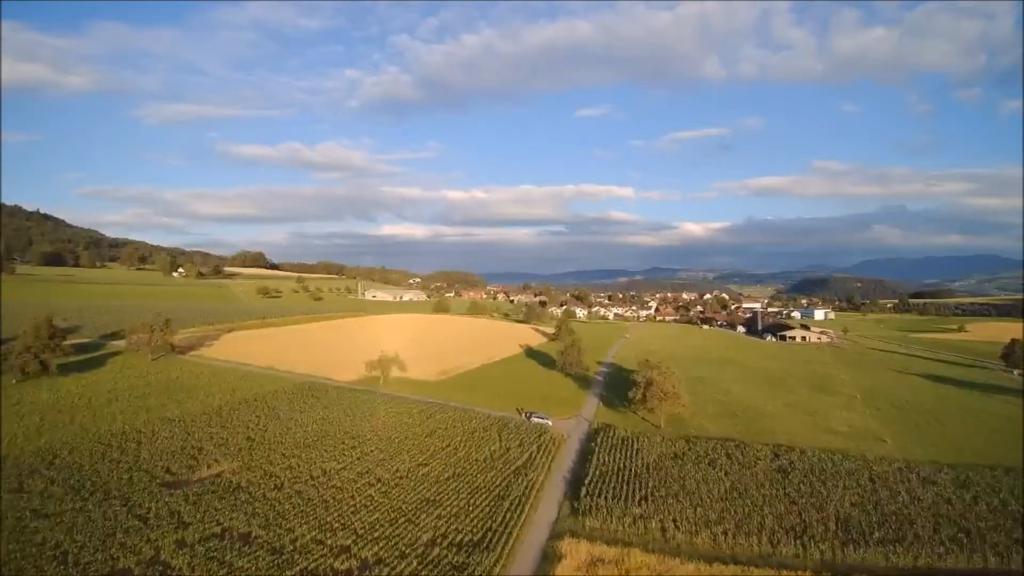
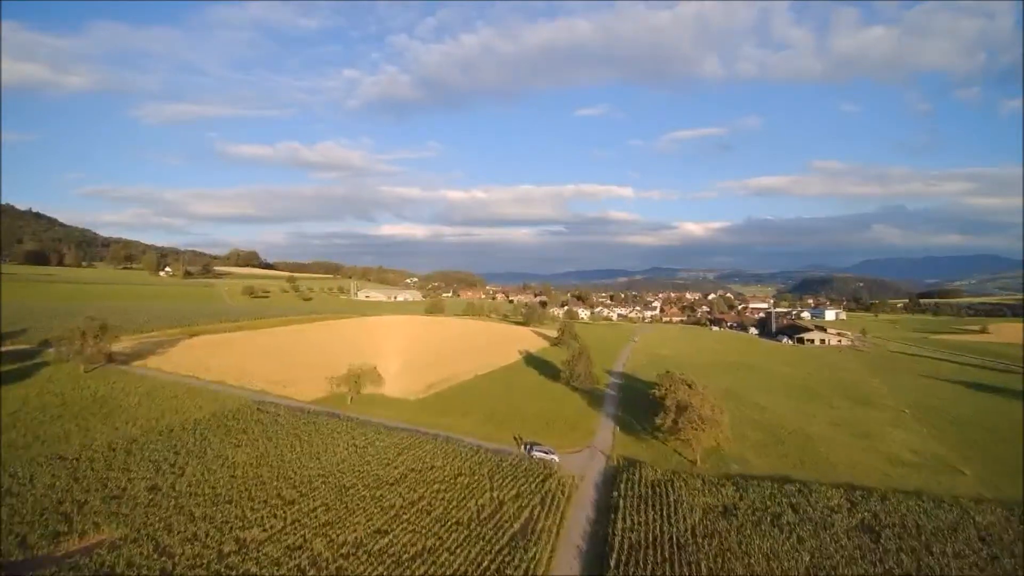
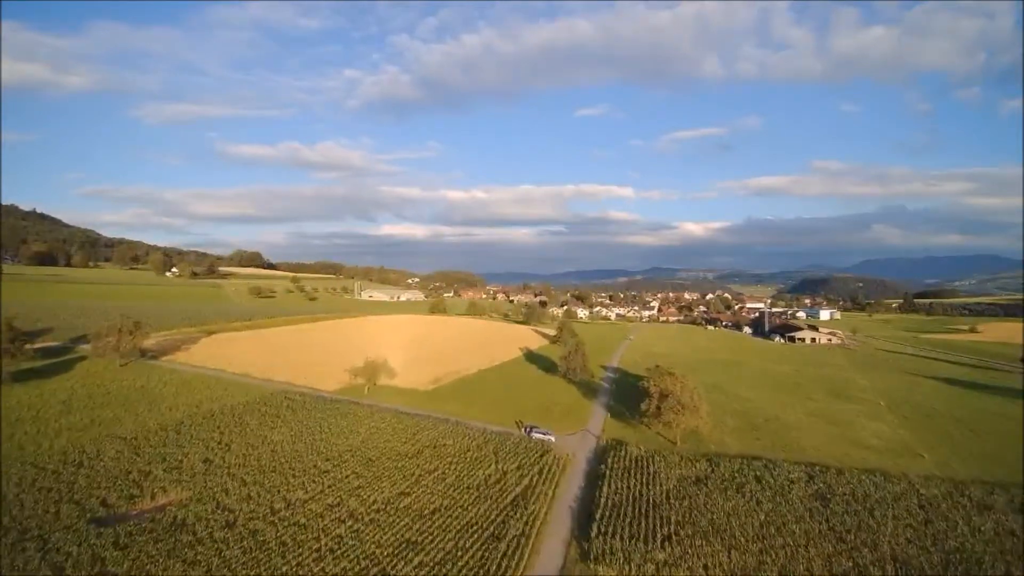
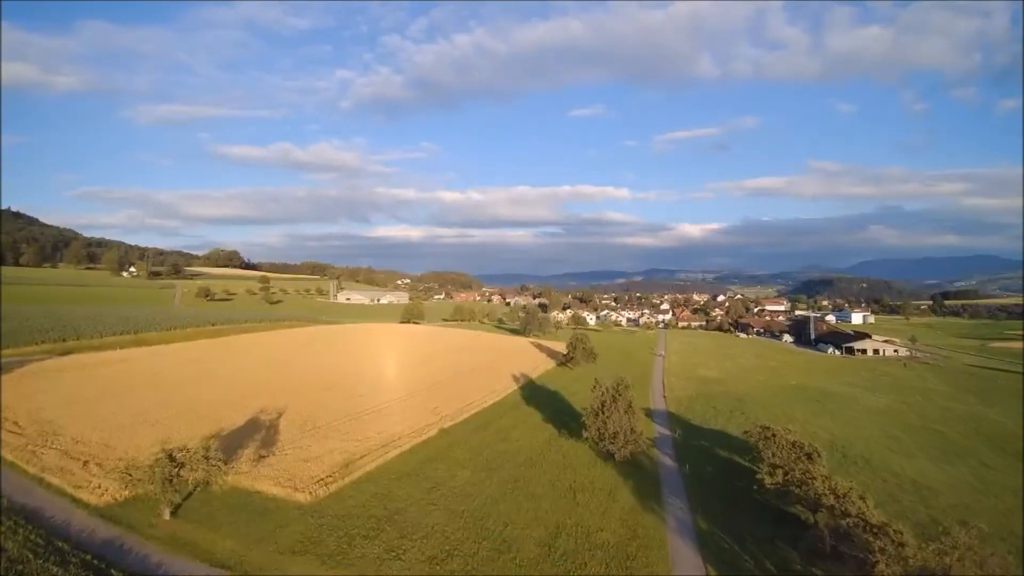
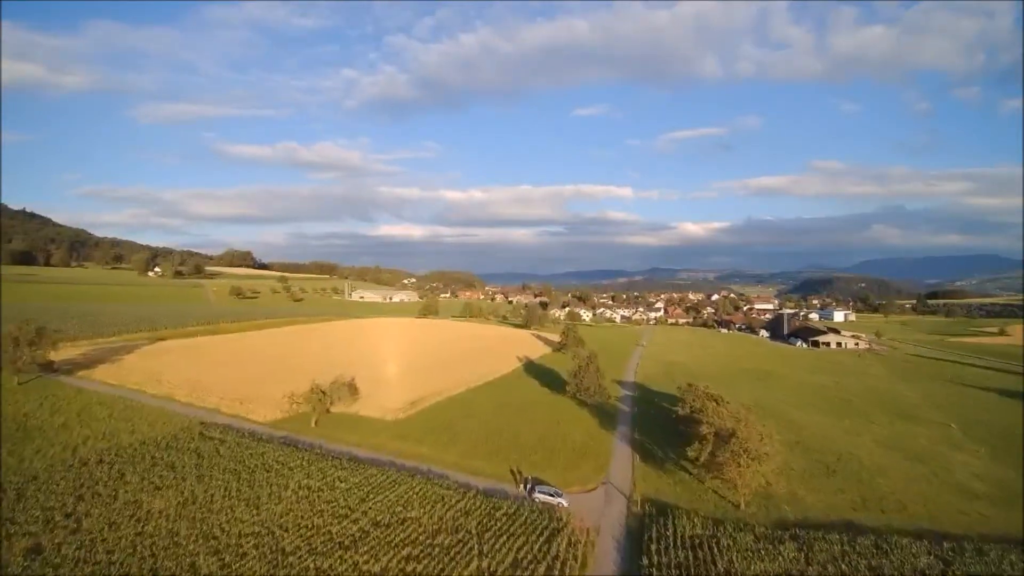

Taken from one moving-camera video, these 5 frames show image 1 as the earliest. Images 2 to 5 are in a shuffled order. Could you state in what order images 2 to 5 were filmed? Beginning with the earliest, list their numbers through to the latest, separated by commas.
3, 2, 5, 4
